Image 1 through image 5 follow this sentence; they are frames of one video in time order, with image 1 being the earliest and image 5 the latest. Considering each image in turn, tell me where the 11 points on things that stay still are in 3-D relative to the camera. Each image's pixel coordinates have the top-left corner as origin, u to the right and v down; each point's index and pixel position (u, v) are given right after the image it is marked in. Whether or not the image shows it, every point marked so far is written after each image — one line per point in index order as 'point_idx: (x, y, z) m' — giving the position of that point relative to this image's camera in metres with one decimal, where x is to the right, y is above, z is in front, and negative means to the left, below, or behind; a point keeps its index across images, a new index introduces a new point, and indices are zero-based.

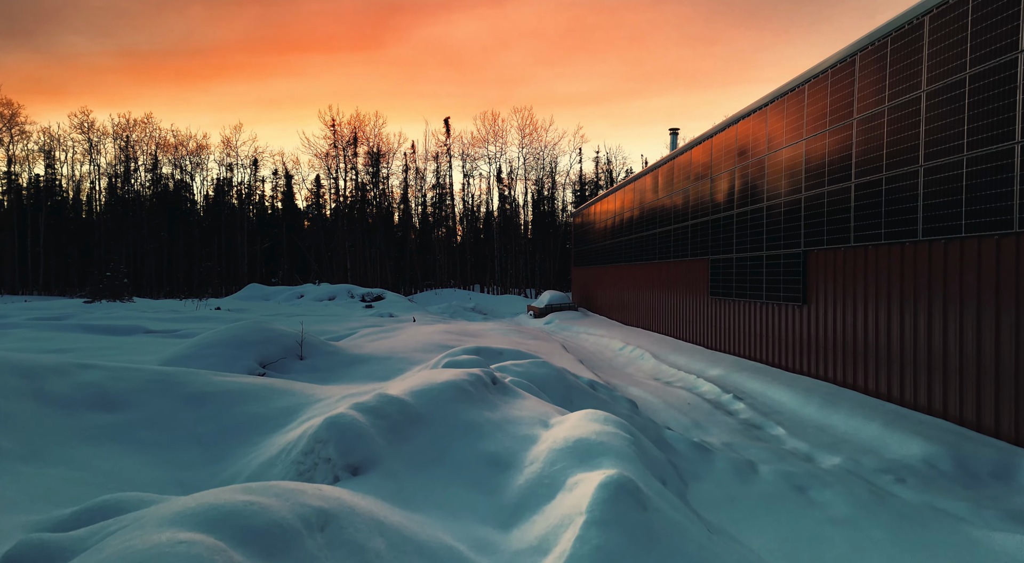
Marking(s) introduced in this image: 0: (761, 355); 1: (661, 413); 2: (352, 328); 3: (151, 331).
0: (+4.3, -1.3, +10.1) m
1: (+1.7, -1.5, +6.5) m
2: (-3.5, -1.1, +12.9) m
3: (-7.3, -1.0, +11.8) m
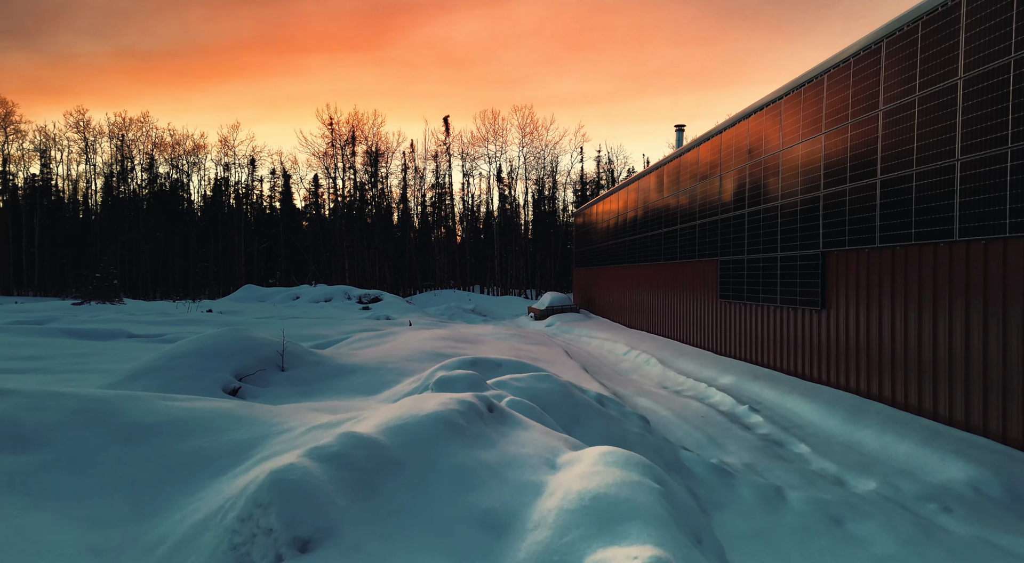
0: (+4.3, -1.3, +9.6) m
1: (+1.7, -1.5, +6.0) m
2: (-3.5, -1.1, +12.4) m
3: (-7.3, -1.0, +11.3) m
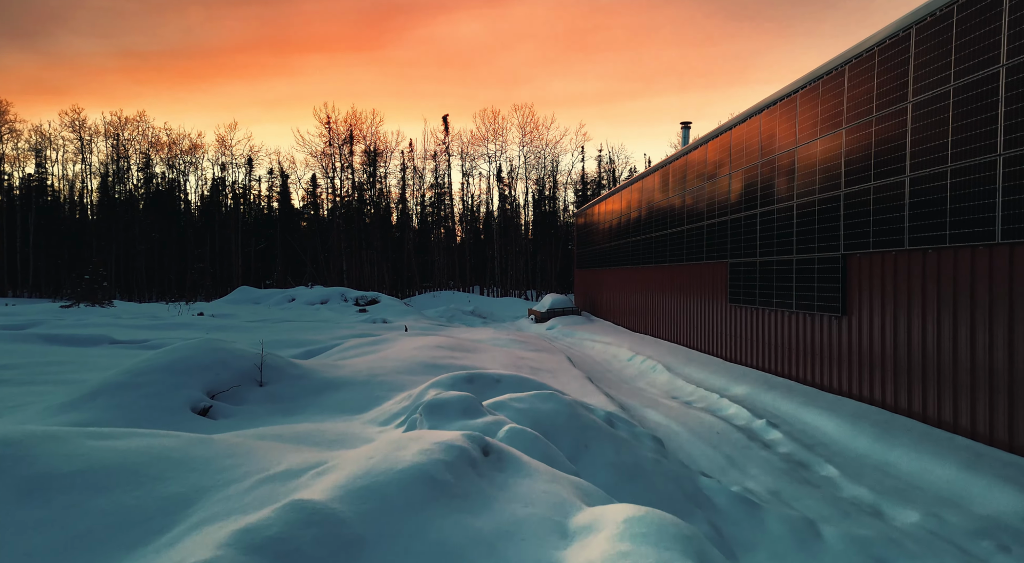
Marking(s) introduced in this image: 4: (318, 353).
0: (+4.3, -1.4, +9.1) m
1: (+1.7, -1.6, +5.5) m
2: (-3.5, -1.2, +11.9) m
3: (-7.3, -1.1, +10.8) m
4: (-3.3, -1.2, +9.9) m
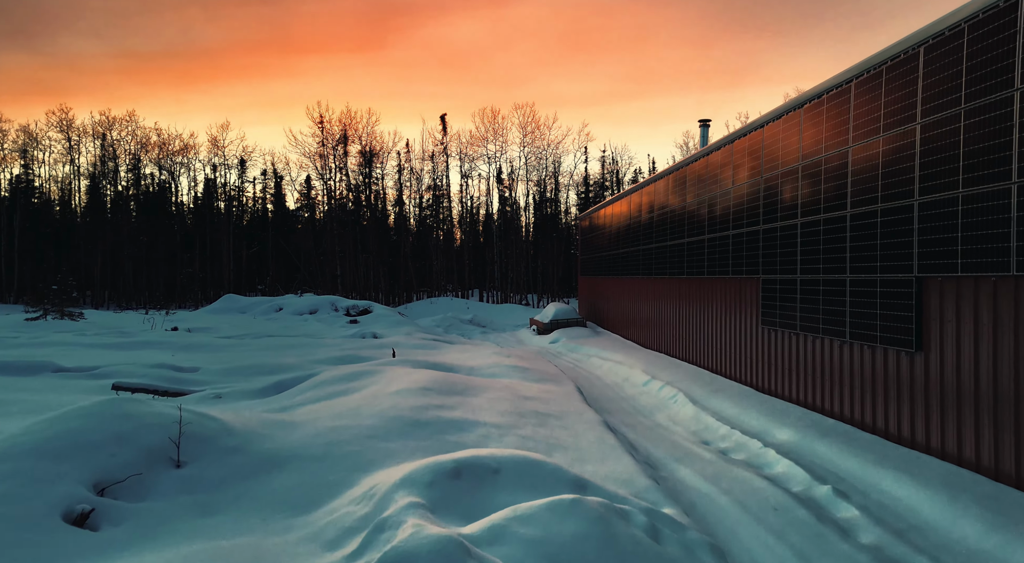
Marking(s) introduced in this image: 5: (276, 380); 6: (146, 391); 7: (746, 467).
0: (+4.3, -1.7, +7.8) m
1: (+1.7, -1.9, +4.2) m
2: (-3.5, -1.5, +10.6) m
3: (-7.3, -1.4, +9.5) m
4: (-3.2, -1.5, +8.6) m
5: (-3.6, -1.5, +9.0) m
6: (-4.9, -1.5, +7.9) m
7: (+2.5, -2.0, +6.3) m
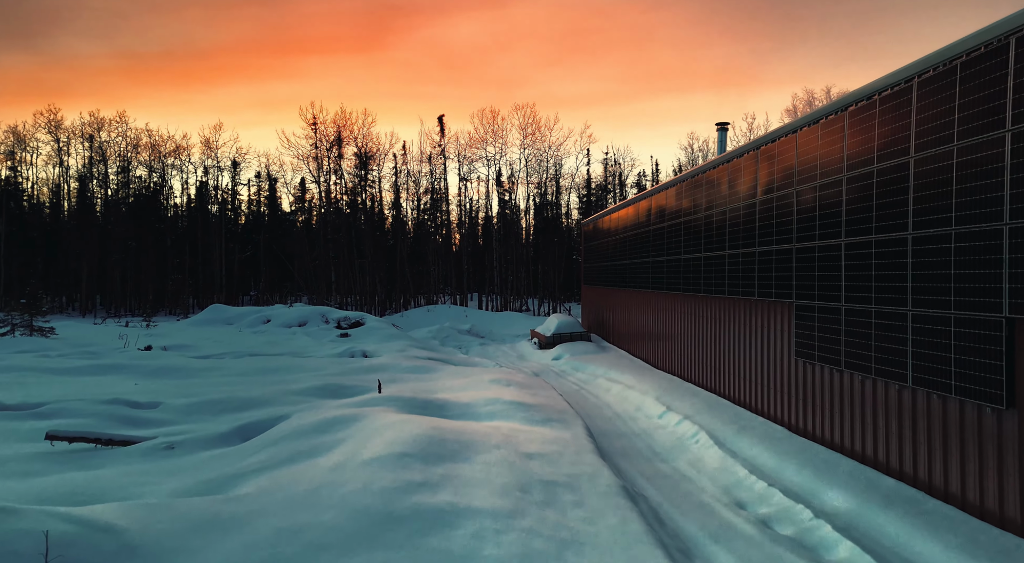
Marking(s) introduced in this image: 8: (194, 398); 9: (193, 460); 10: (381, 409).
0: (+4.3, -2.0, +6.7) m
1: (+1.7, -2.2, +3.1) m
2: (-3.5, -1.8, +9.4) m
3: (-7.3, -1.8, +8.4) m
4: (-3.2, -1.9, +7.5) m
5: (-3.6, -1.8, +7.9) m
6: (-4.9, -1.8, +6.8) m
7: (+2.5, -2.3, +5.2) m
8: (-5.0, -1.8, +9.2) m
9: (-3.4, -1.9, +6.2) m
10: (-1.7, -1.6, +7.5) m
